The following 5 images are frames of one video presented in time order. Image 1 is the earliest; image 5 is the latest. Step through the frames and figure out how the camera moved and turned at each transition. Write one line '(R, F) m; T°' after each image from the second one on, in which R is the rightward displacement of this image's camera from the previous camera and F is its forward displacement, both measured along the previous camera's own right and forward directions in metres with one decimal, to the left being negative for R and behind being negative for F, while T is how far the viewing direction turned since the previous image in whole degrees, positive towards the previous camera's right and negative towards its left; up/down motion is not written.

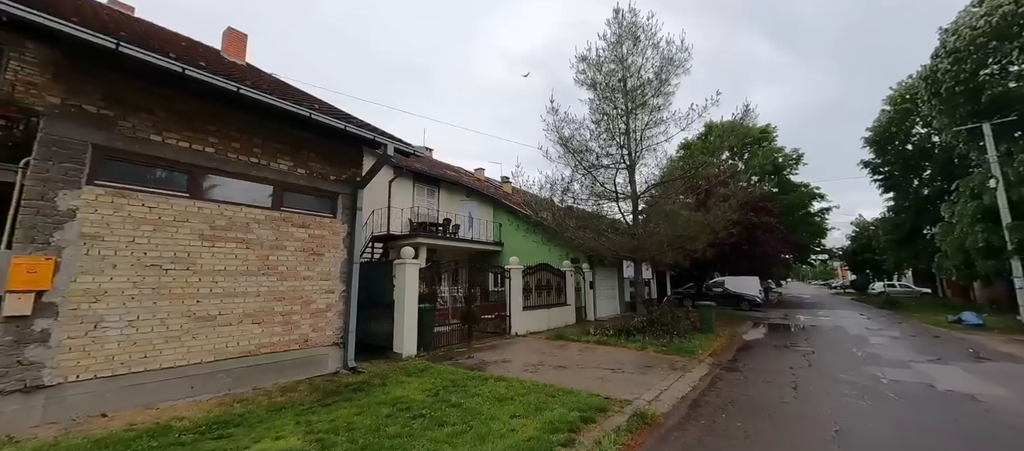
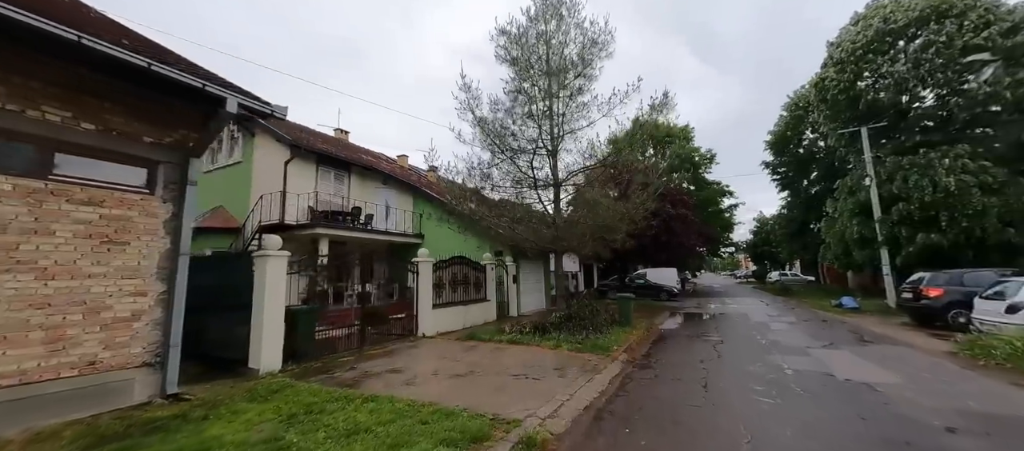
(+0.8, +0.9) m; +10°
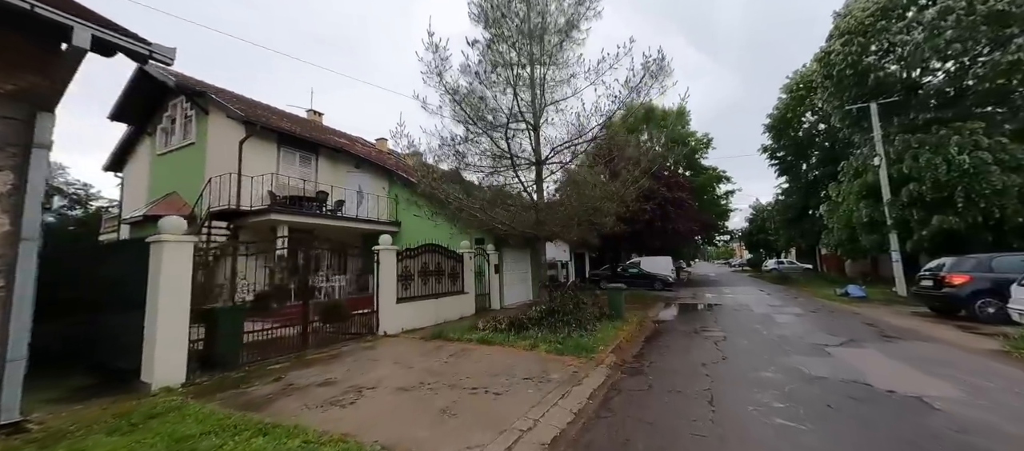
(+0.5, +1.1) m; +1°
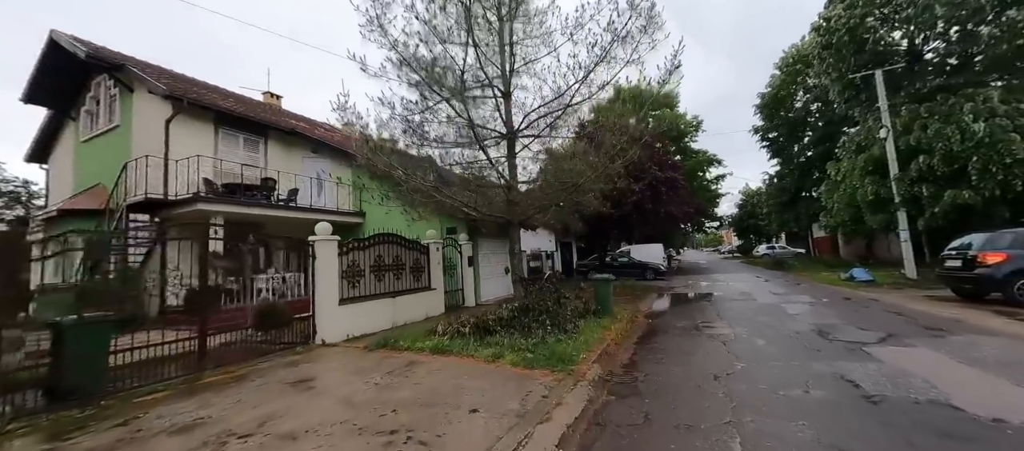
(+0.5, +1.3) m; +2°
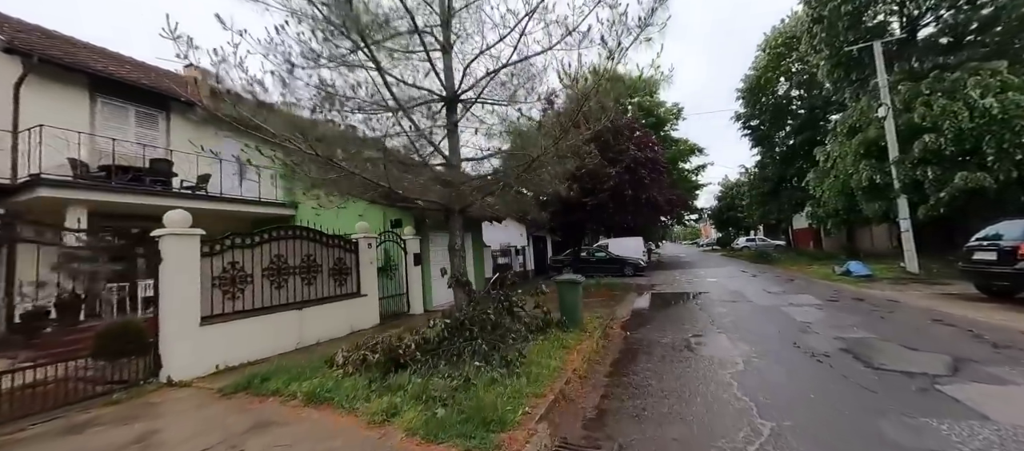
(+0.7, +1.7) m; +3°
